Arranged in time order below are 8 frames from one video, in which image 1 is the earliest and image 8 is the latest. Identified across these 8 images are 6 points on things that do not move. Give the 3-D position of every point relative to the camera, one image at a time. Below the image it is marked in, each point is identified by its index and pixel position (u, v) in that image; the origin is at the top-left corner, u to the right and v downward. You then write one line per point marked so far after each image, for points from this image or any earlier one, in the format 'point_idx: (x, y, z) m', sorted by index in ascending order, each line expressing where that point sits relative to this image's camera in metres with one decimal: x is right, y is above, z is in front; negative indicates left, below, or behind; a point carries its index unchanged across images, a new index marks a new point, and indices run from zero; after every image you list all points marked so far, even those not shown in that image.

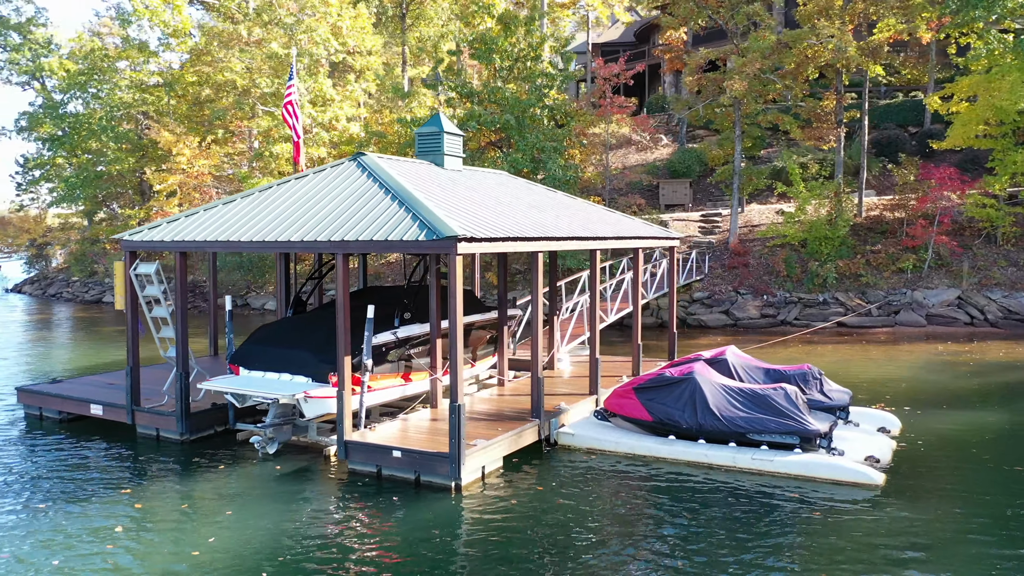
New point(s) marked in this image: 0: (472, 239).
0: (-0.5, +0.5, +9.2) m
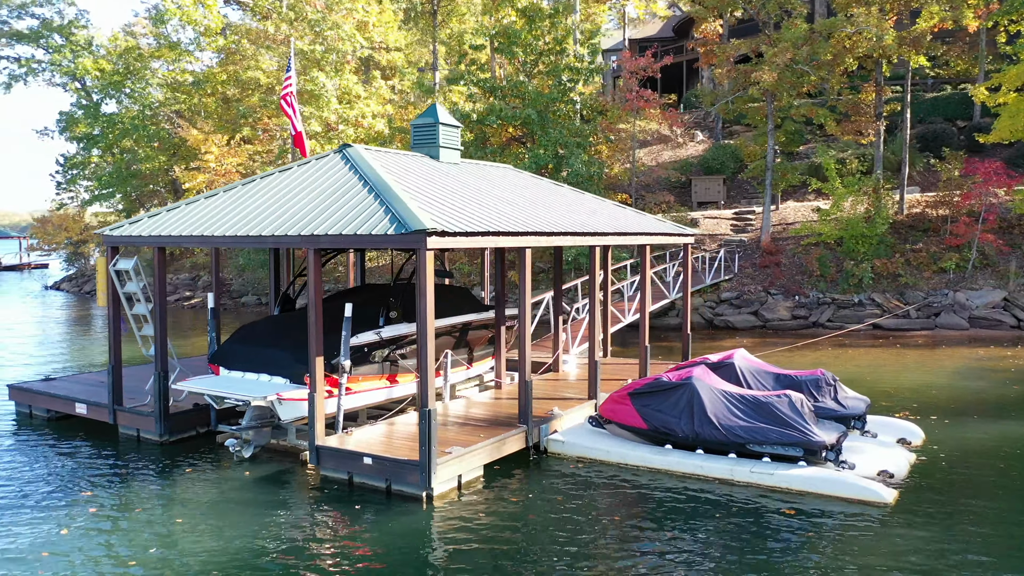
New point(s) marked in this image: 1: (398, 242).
0: (-0.7, +0.6, +8.6) m
1: (-1.2, +0.5, +8.6) m
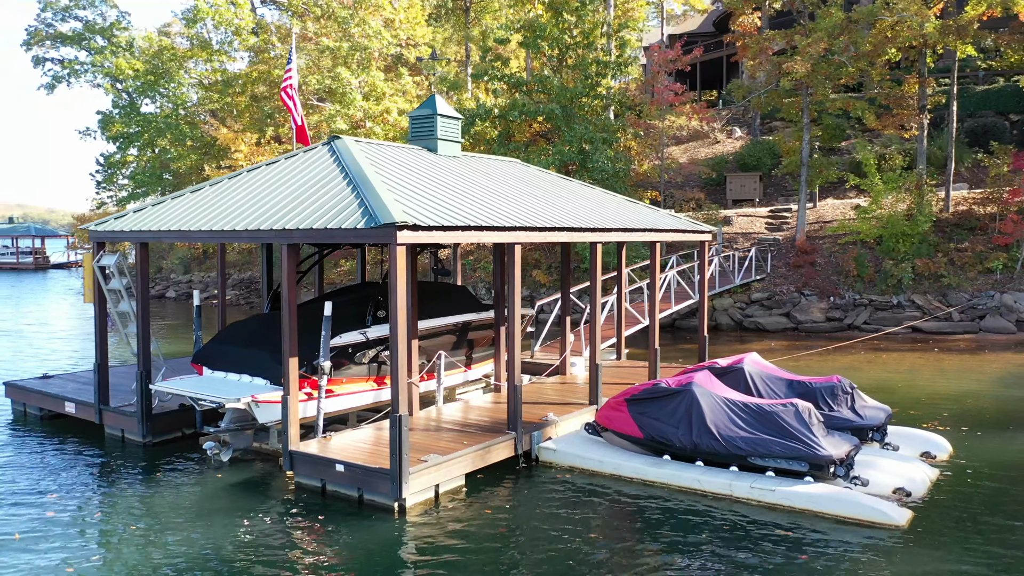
0: (-0.9, +0.6, +8.1) m
1: (-1.4, +0.5, +8.1) m
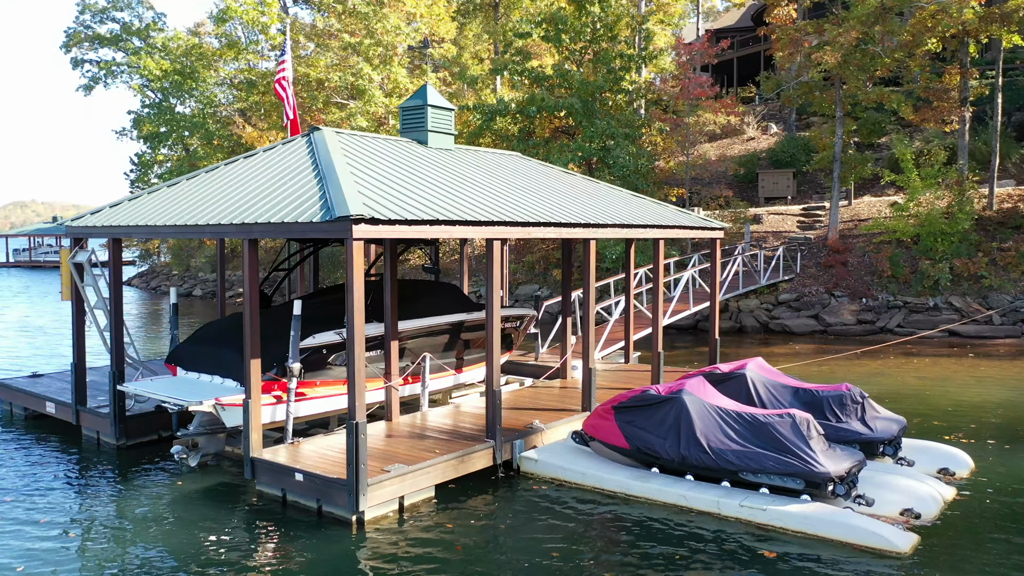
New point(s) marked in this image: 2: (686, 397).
0: (-1.2, +0.6, +7.5) m
1: (-1.7, +0.5, +7.6) m
2: (+1.8, -1.1, +8.3) m
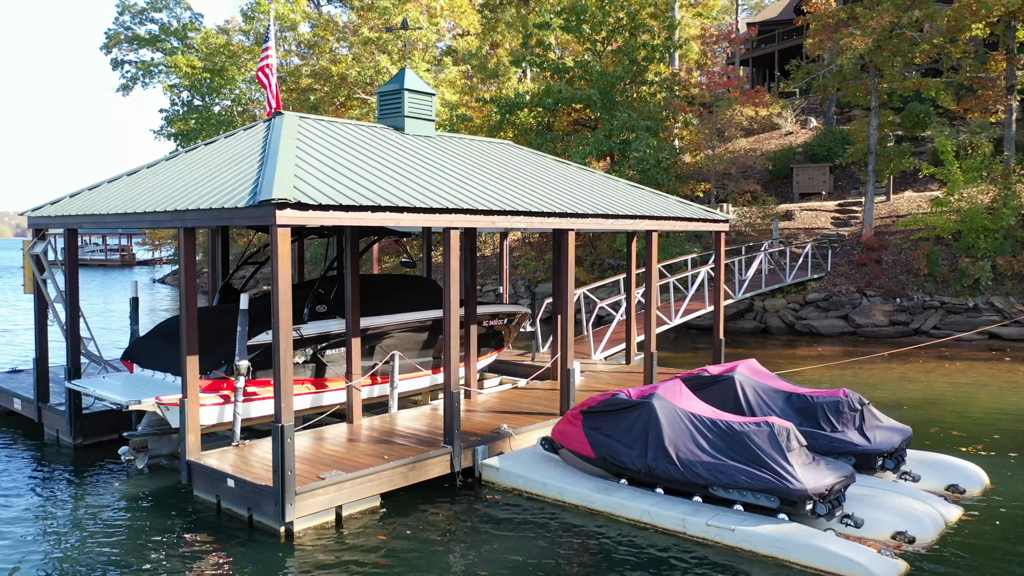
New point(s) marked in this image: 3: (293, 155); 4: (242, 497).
0: (-1.7, +0.7, +6.9) m
1: (-2.2, +0.6, +7.0) m
2: (+1.3, -1.1, +7.5) m
3: (-2.2, +1.3, +8.1) m
4: (-2.4, -1.9, +7.4) m
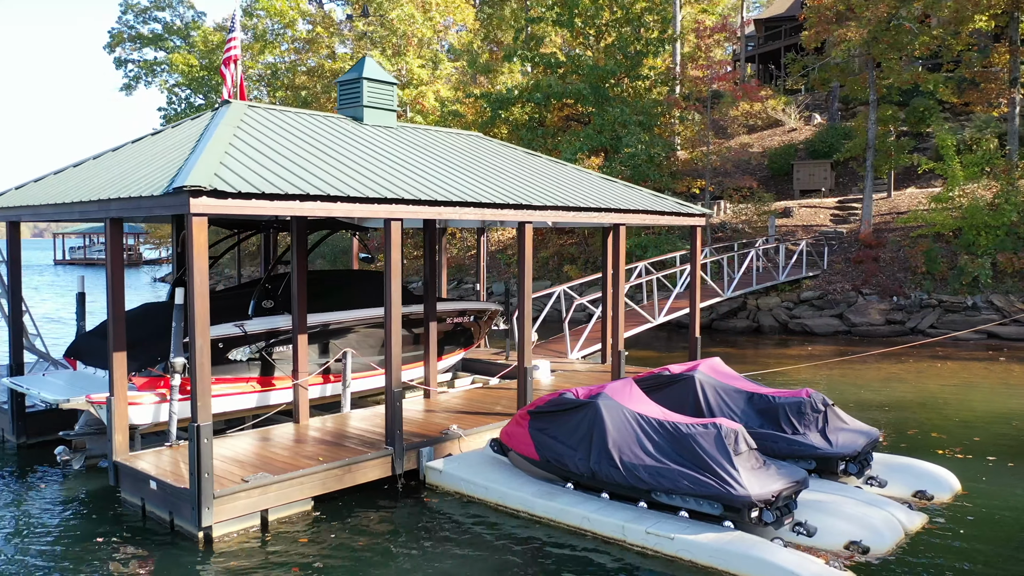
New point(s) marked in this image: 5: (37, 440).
0: (-2.3, +0.7, +6.6) m
1: (-2.8, +0.7, +6.6) m
2: (+0.8, -1.0, +7.1) m
3: (-2.7, +1.4, +7.8) m
4: (-3.0, -1.8, +7.0) m
5: (-5.7, -1.8, +9.8) m
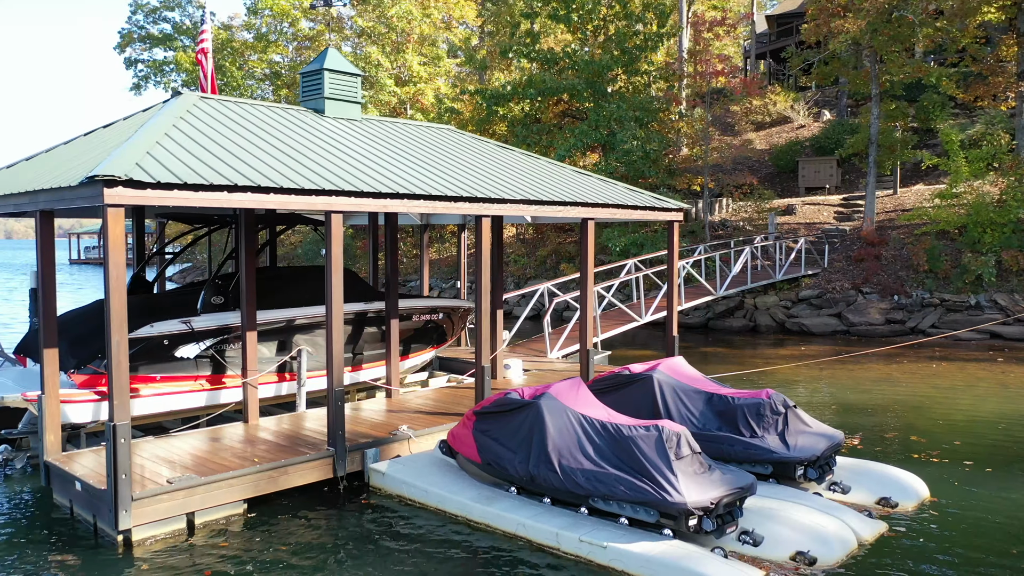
0: (-2.8, +0.8, +6.3) m
1: (-3.3, +0.7, +6.4) m
2: (+0.3, -1.0, +6.8) m
3: (-3.2, +1.4, +7.5) m
4: (-3.5, -1.8, +6.8) m
5: (-6.1, -1.8, +9.6) m
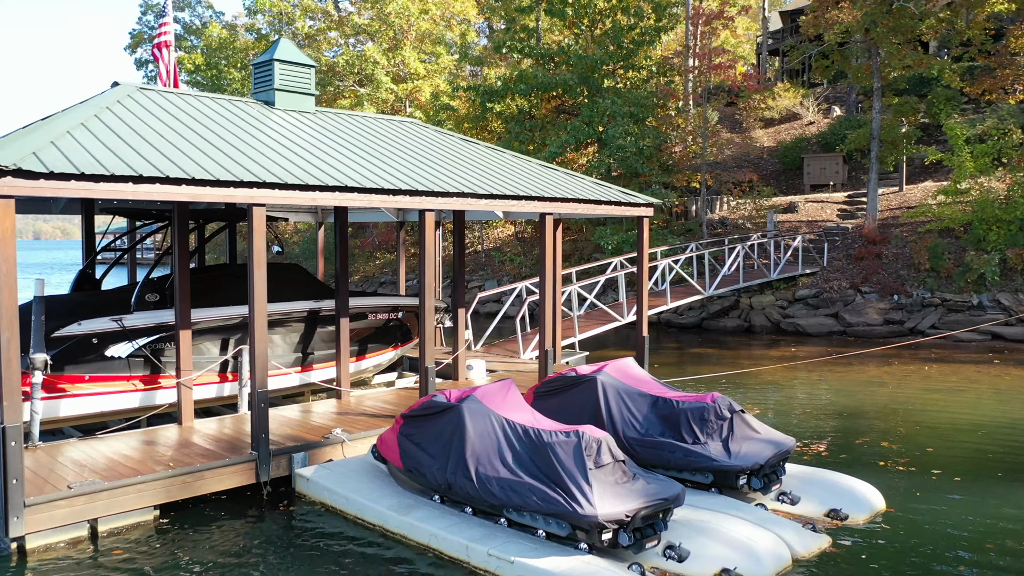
0: (-3.4, +0.8, +6.0) m
1: (-3.9, +0.7, +6.1) m
2: (-0.4, -0.9, +6.4) m
3: (-3.8, +1.5, +7.2) m
4: (-4.1, -1.7, +6.5) m
5: (-6.7, -1.7, +9.4) m
